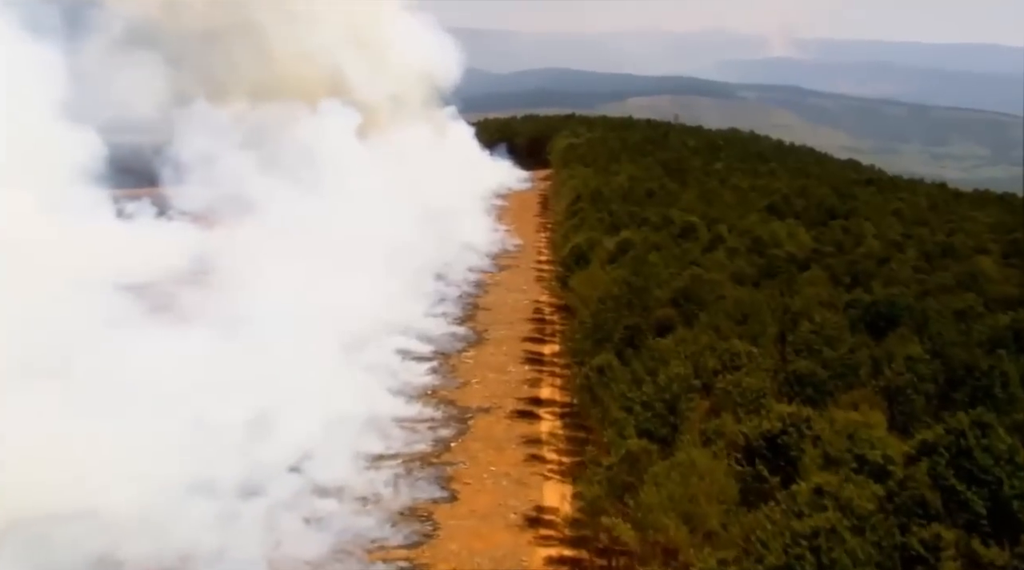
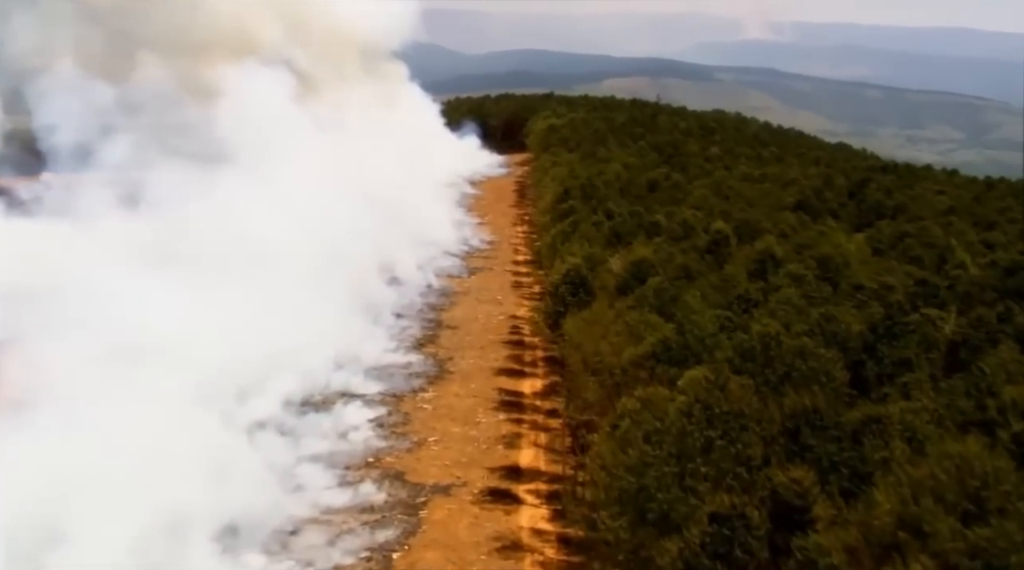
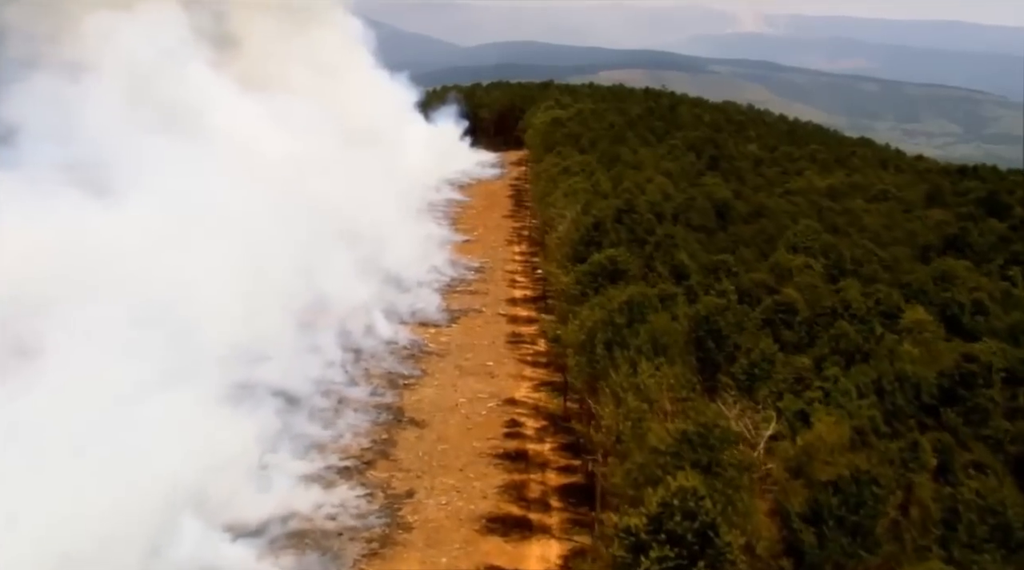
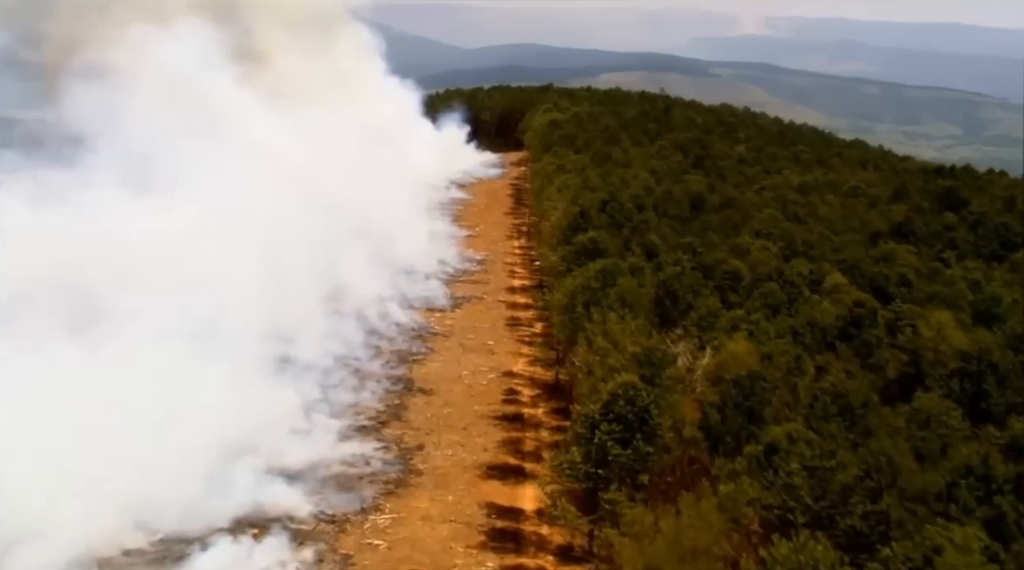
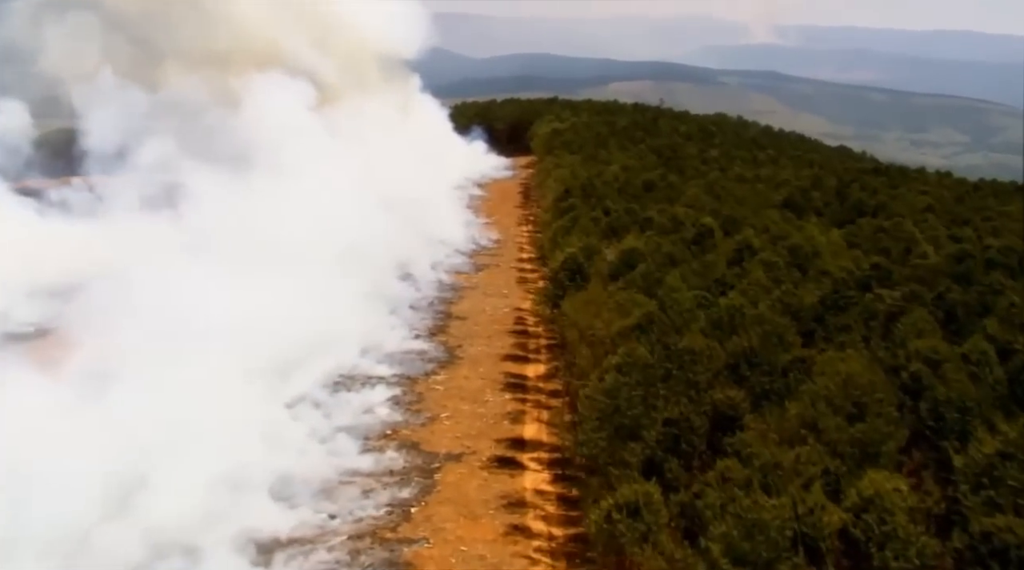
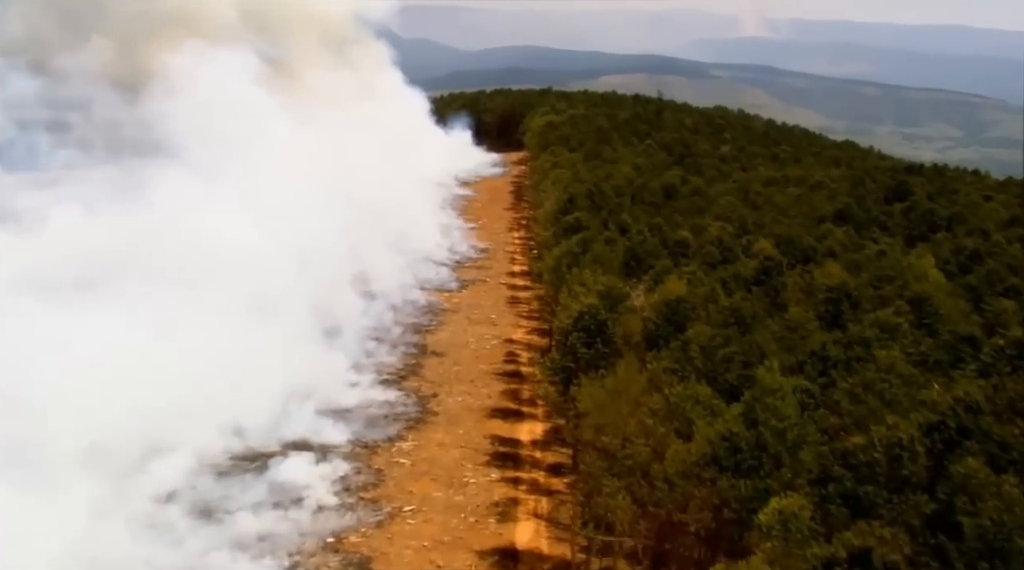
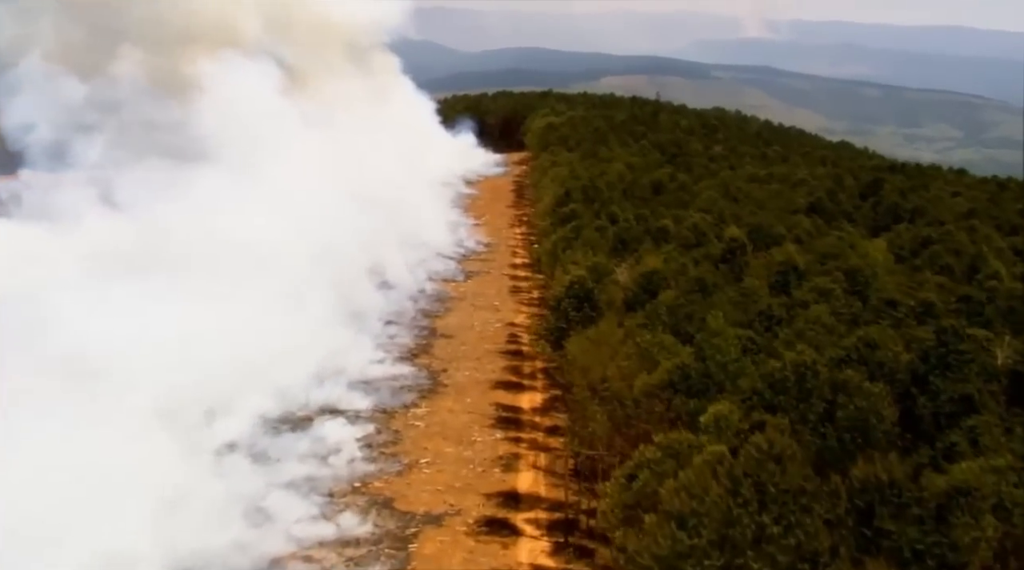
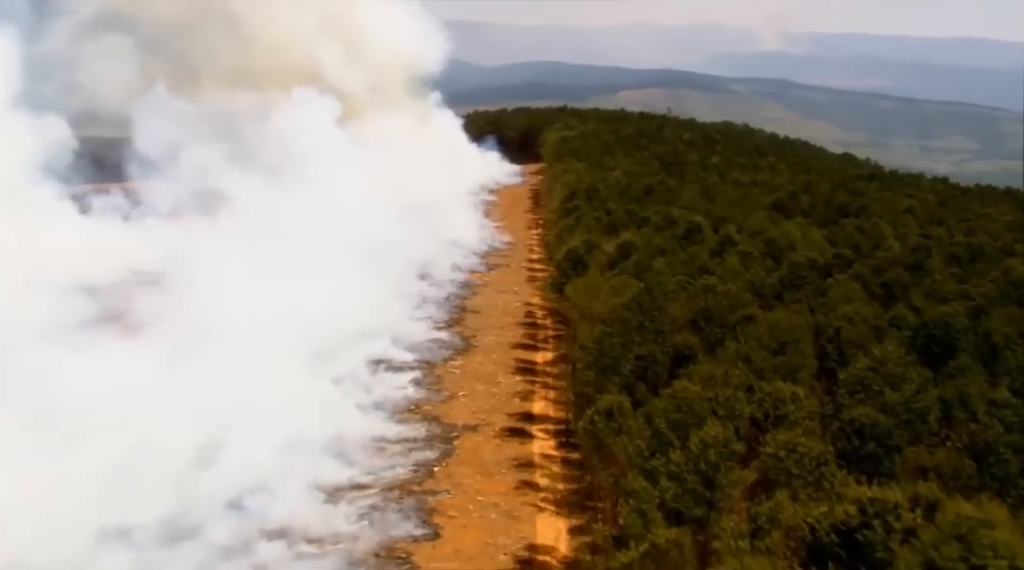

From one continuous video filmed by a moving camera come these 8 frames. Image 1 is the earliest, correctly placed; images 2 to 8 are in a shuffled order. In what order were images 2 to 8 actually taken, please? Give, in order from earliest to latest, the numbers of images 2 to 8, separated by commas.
8, 5, 2, 7, 6, 4, 3
